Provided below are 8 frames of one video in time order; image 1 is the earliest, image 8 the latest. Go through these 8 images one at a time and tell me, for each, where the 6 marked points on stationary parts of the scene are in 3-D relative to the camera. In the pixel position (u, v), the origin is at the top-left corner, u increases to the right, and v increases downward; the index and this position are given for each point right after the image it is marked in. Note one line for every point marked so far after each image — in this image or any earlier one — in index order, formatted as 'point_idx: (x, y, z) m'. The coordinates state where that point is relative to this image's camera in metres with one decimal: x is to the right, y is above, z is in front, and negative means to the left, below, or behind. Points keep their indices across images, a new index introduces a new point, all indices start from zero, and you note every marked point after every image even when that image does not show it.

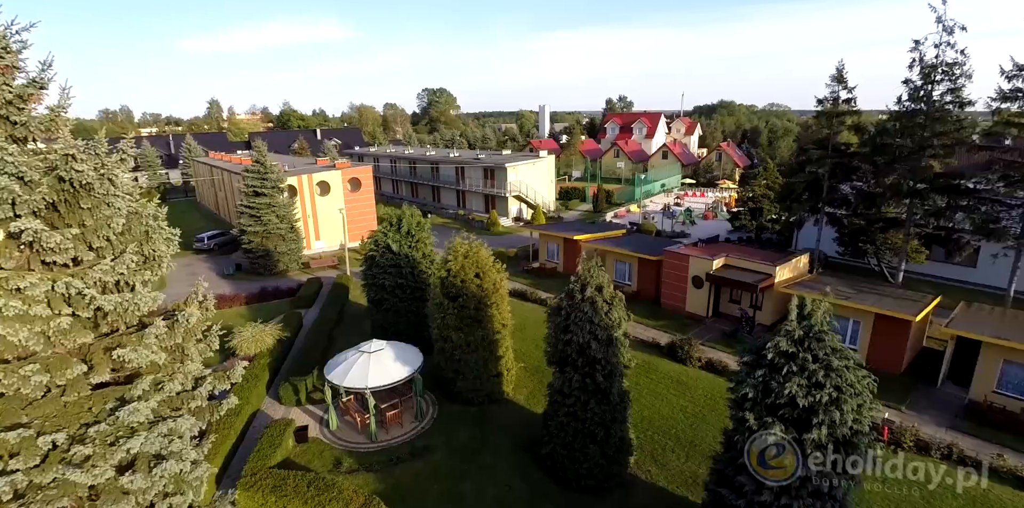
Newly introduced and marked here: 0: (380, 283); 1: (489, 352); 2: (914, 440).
0: (-5.1, -1.1, +18.8) m
1: (-0.7, -3.2, +16.0) m
2: (+12.0, -5.6, +14.3) m
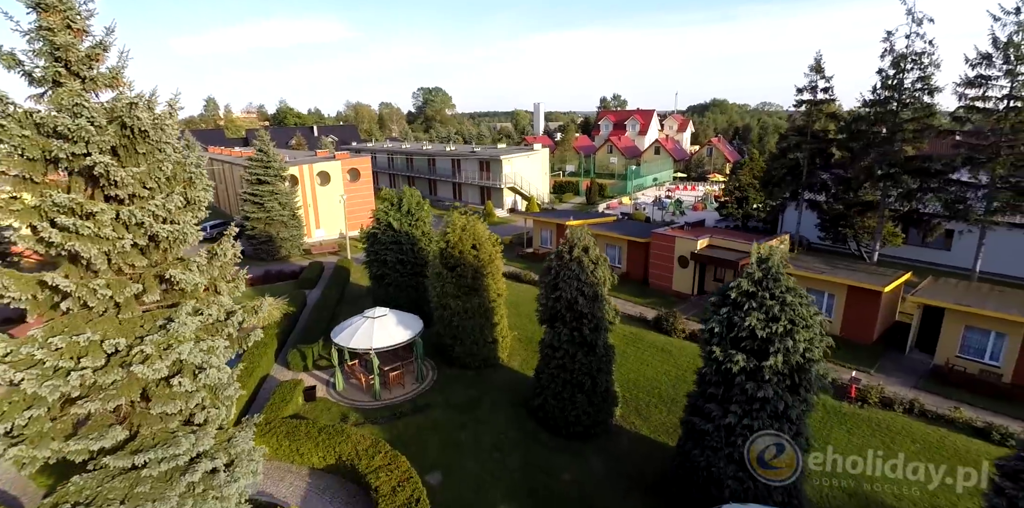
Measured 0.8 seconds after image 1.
0: (-5.3, -0.2, +19.9) m
1: (-0.9, -2.3, +17.1) m
2: (+11.8, -4.6, +15.5) m
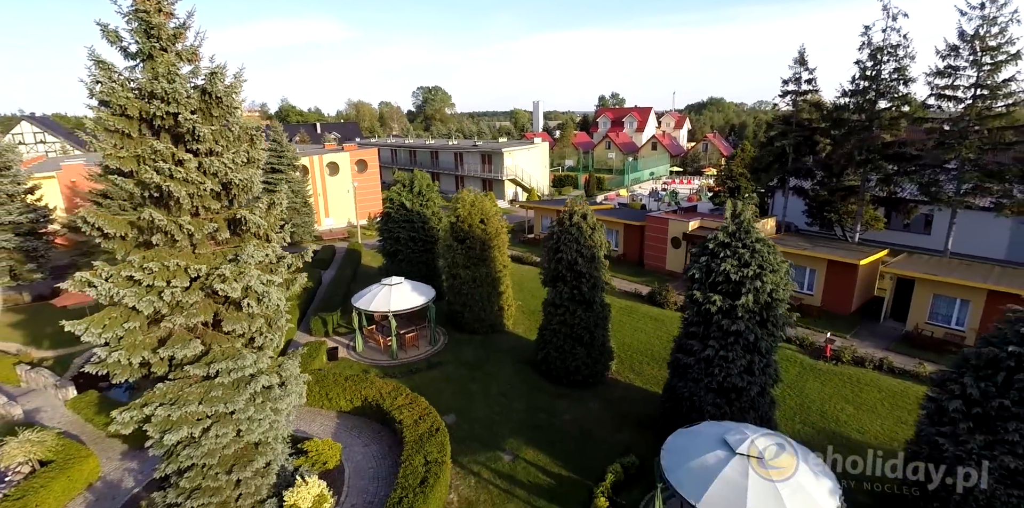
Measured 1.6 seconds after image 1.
0: (-5.2, +0.8, +21.3) m
1: (-0.7, -1.3, +18.6) m
2: (+12.0, -3.6, +17.1) m
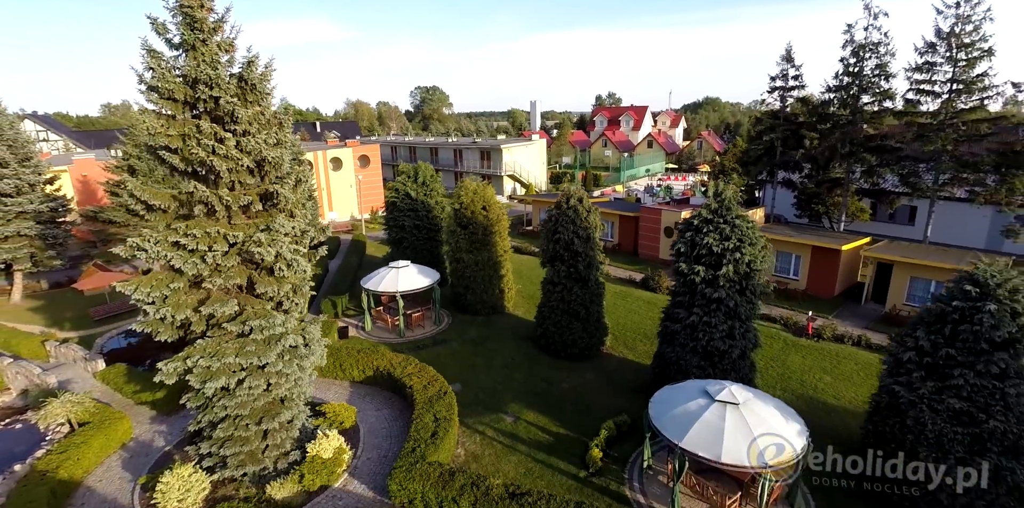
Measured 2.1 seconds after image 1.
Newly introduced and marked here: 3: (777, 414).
0: (-5.2, +1.4, +22.4) m
1: (-0.7, -0.7, +19.6) m
2: (+12.0, -3.0, +18.2) m
3: (+5.3, -3.2, +9.7) m
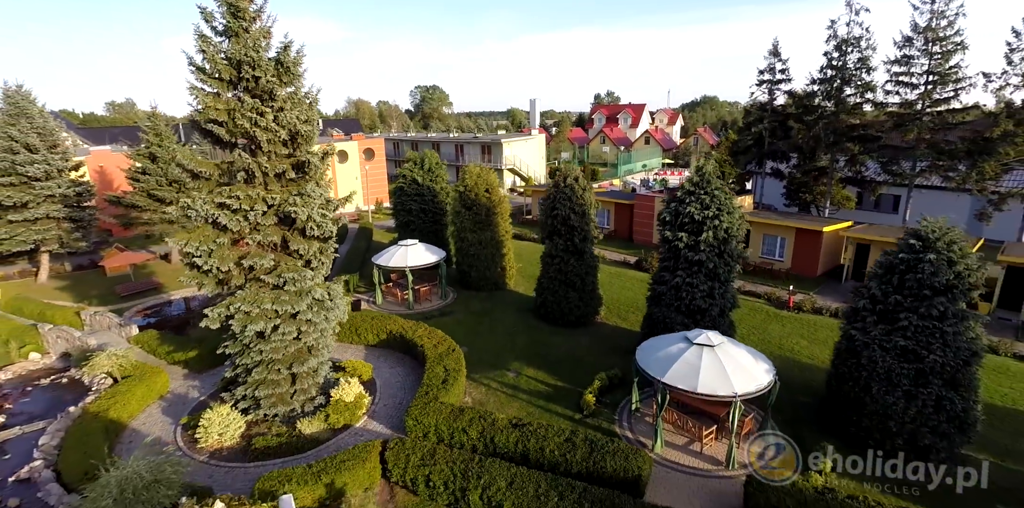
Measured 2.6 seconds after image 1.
0: (-5.1, +2.2, +23.7) m
1: (-0.7, +0.2, +20.9) m
2: (+12.1, -2.1, +19.5) m
3: (+5.3, -2.3, +11.0) m
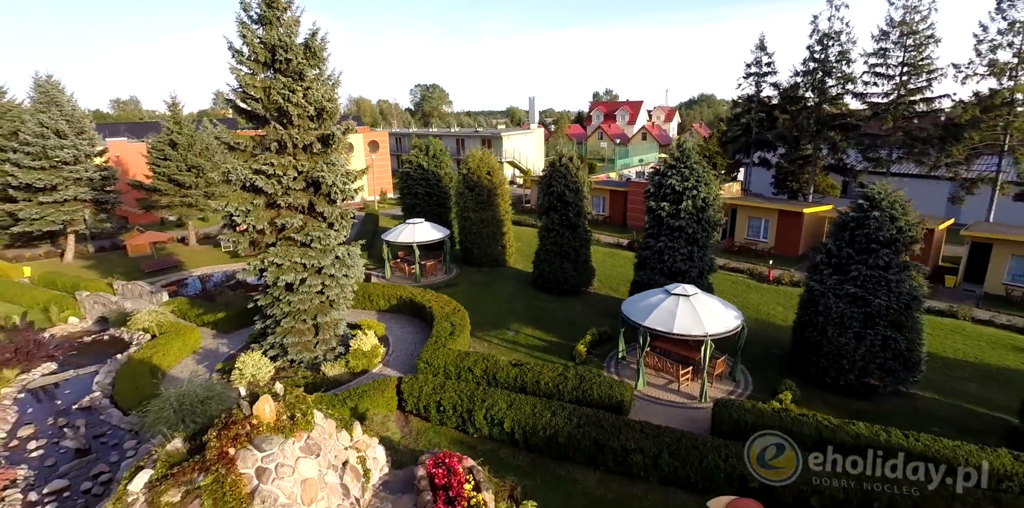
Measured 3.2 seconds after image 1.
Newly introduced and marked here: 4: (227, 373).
0: (-5.1, +3.2, +25.1) m
1: (-0.7, +1.2, +22.4) m
2: (+12.1, -1.1, +21.0) m
3: (+5.3, -1.3, +12.5) m
4: (-7.9, -3.3, +13.4) m
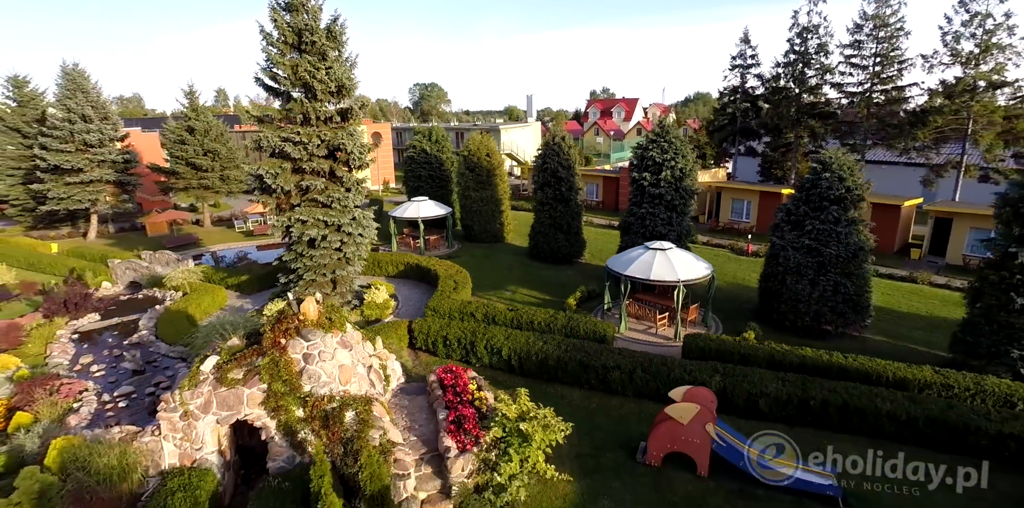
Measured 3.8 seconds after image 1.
0: (-5.3, +4.4, +26.8) m
1: (-0.8, +2.4, +24.0) m
2: (+12.0, +0.1, +22.7) m
3: (+5.2, -0.1, +14.1) m
4: (-8.0, -2.1, +15.0) m
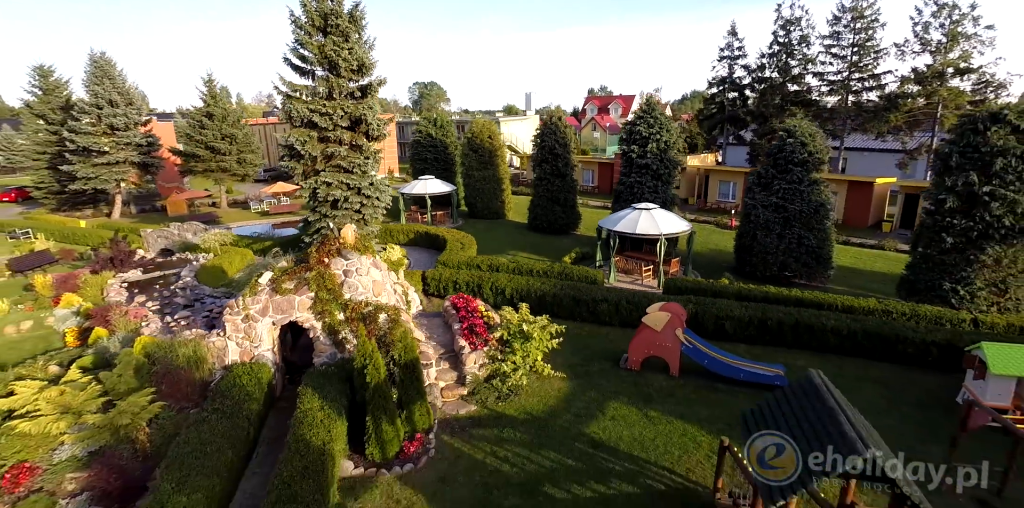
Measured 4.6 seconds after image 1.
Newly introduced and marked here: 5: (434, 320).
0: (-5.3, +5.7, +28.5) m
1: (-0.8, +3.7, +25.8) m
2: (+12.0, +1.4, +24.4) m
3: (+5.3, +1.2, +15.9) m
4: (-7.9, -0.8, +16.7) m
5: (-1.9, -1.6, +11.5) m
